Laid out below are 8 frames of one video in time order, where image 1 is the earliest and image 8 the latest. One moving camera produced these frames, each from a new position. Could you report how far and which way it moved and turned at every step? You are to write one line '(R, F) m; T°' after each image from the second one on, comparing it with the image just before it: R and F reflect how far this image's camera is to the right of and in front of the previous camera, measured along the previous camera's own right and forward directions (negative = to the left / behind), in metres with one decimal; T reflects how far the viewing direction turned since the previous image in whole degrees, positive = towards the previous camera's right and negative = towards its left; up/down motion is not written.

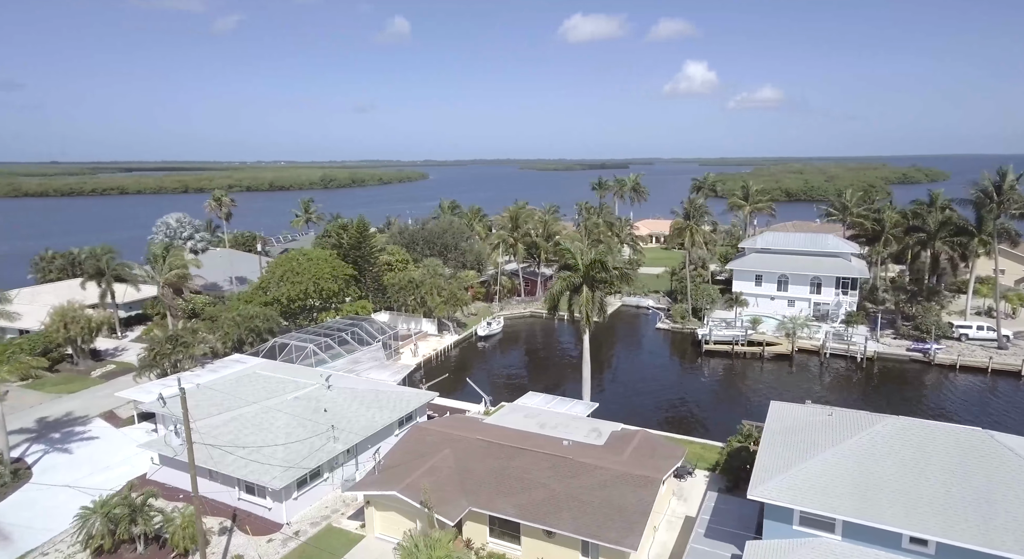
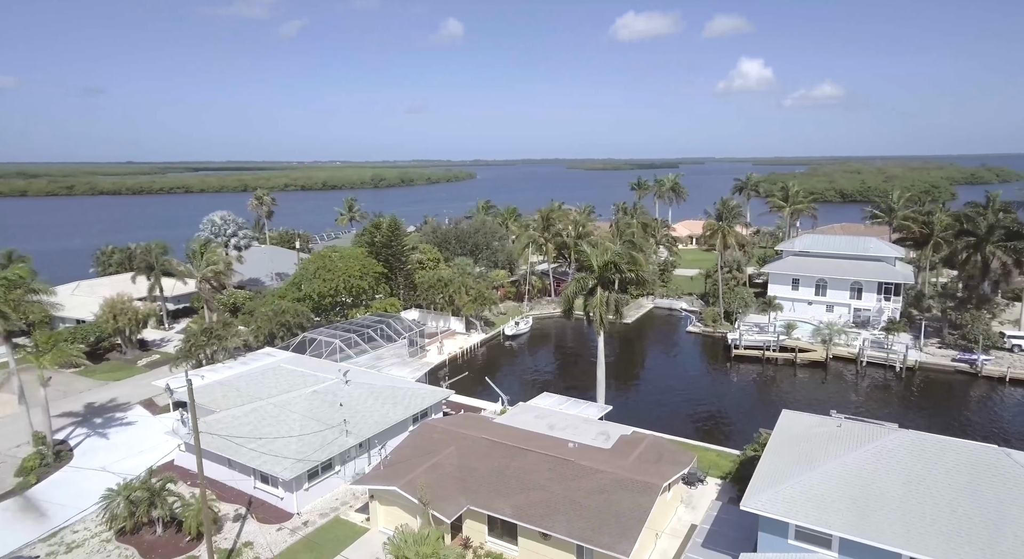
(+2.3, 0.0) m; -5°
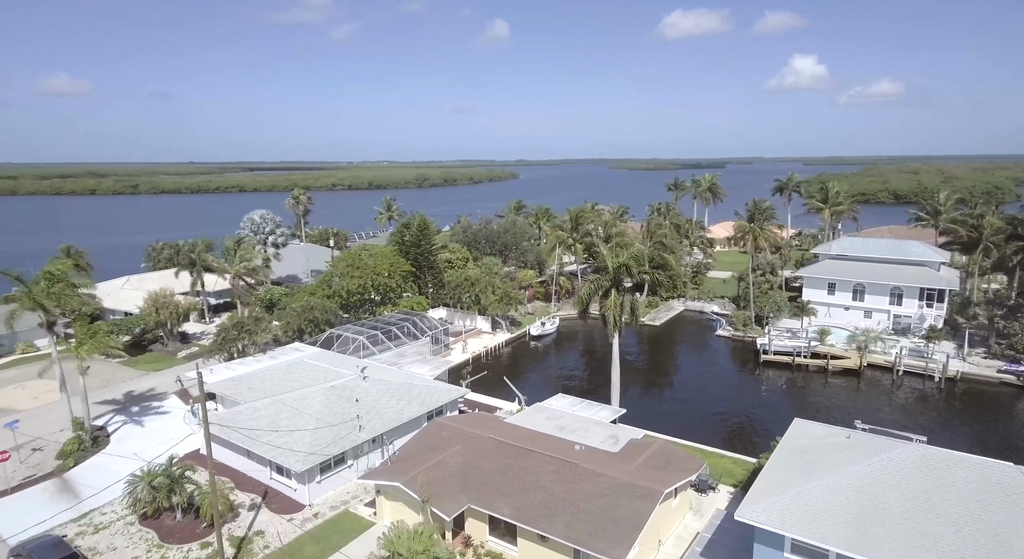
(+2.0, 0.0) m; -5°
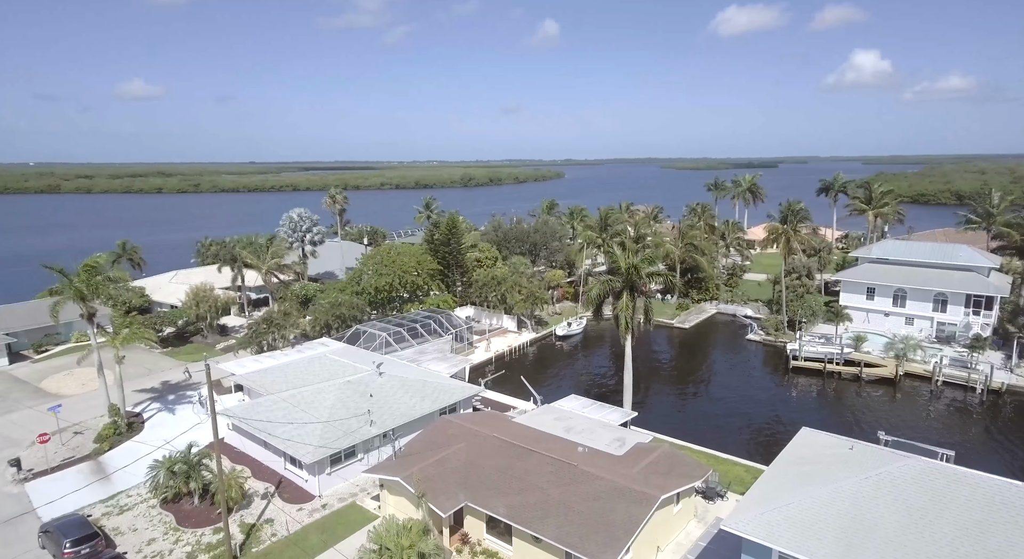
(+2.3, 0.0) m; -5°
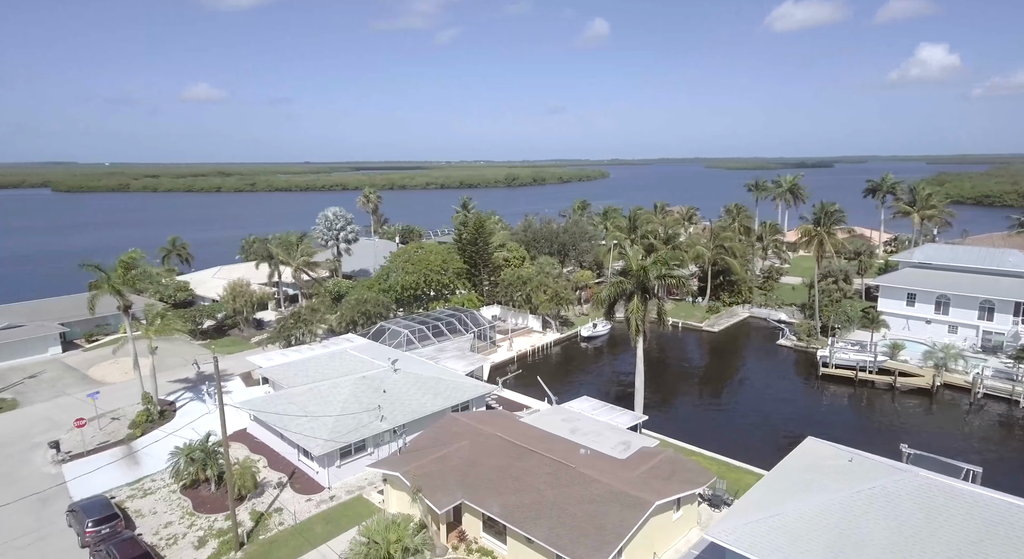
(+2.3, +0.1) m; -5°
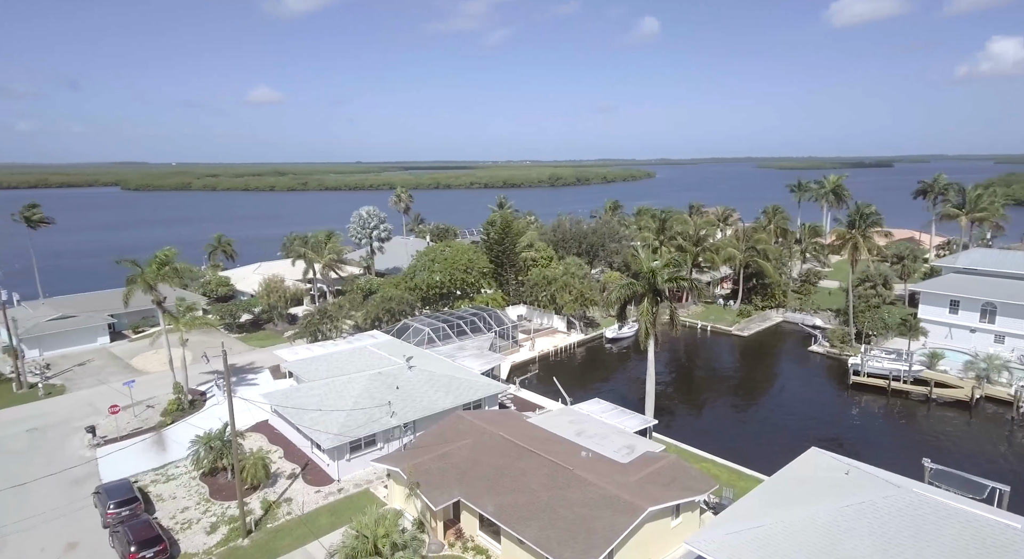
(+2.3, +0.1) m; -5°
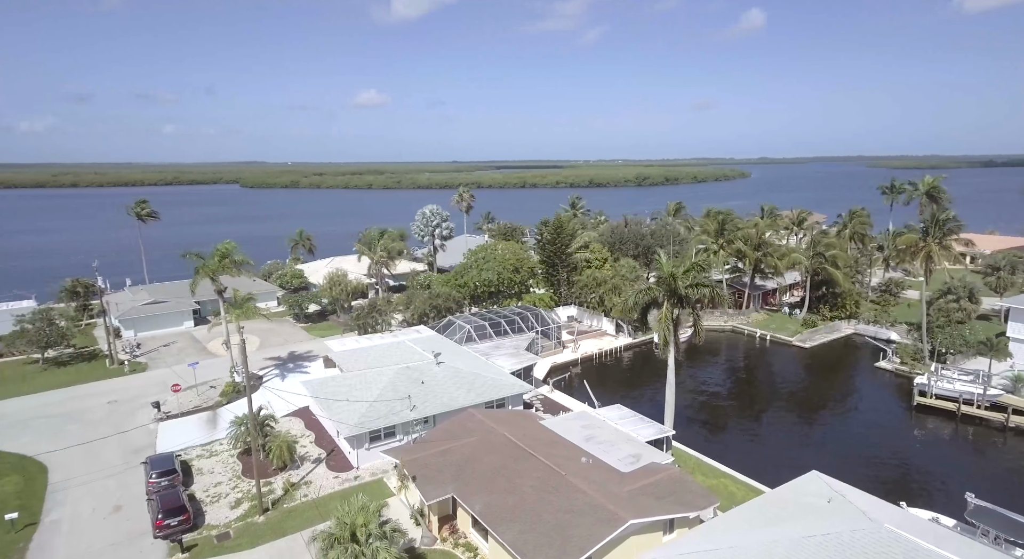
(+4.5, +0.6) m; -9°
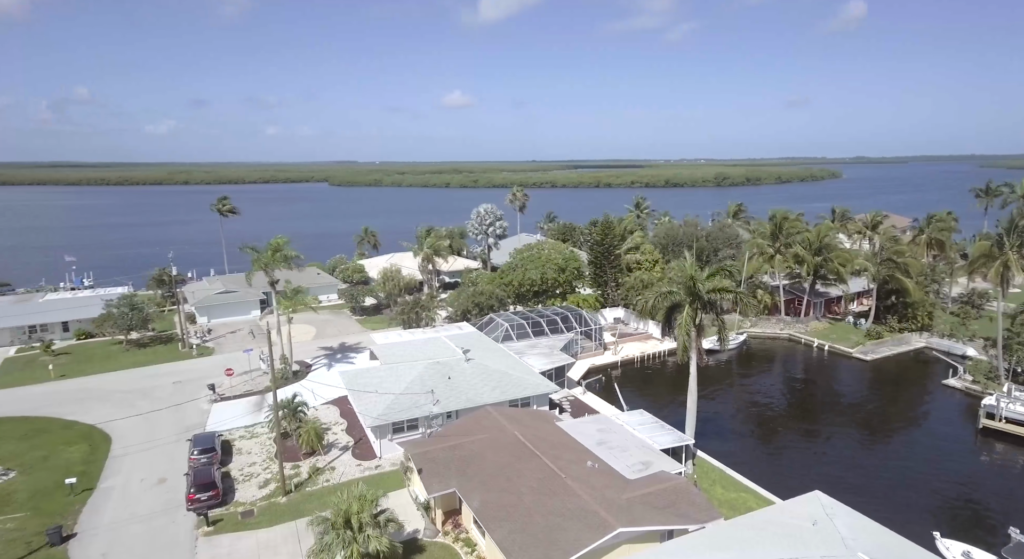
(+3.5, +0.5) m; -8°
